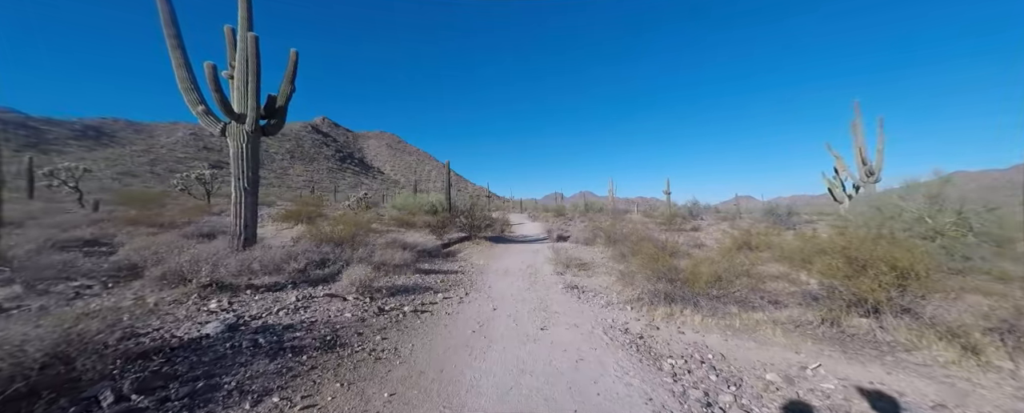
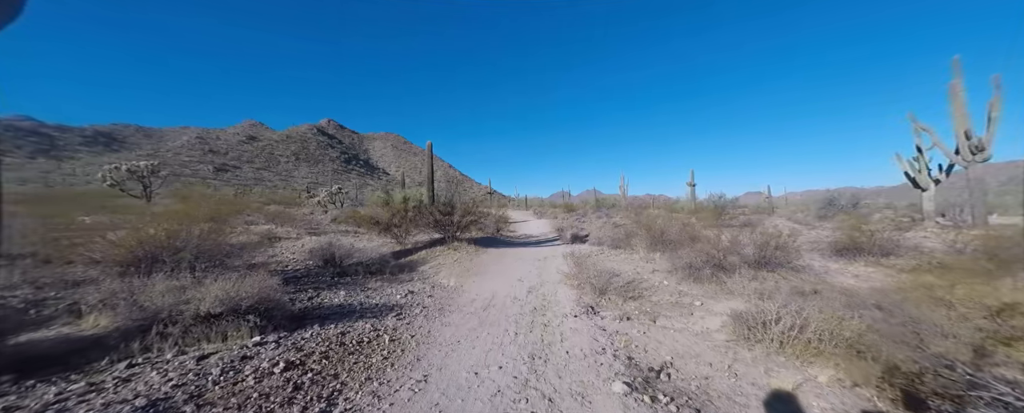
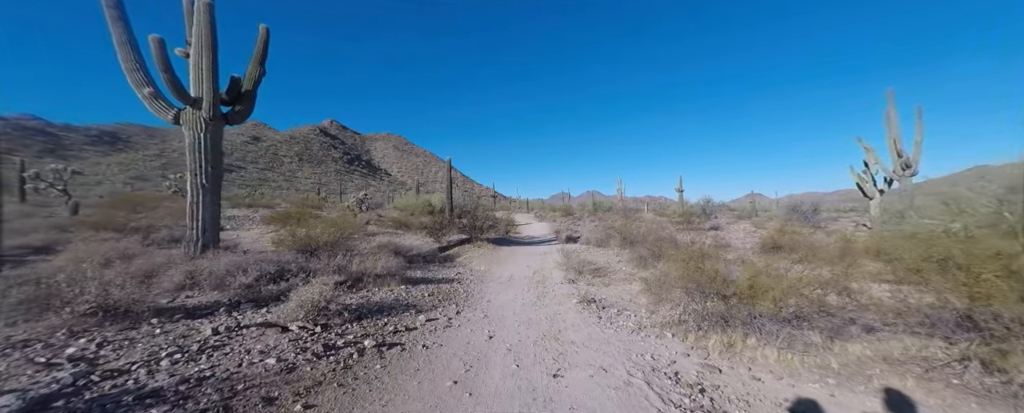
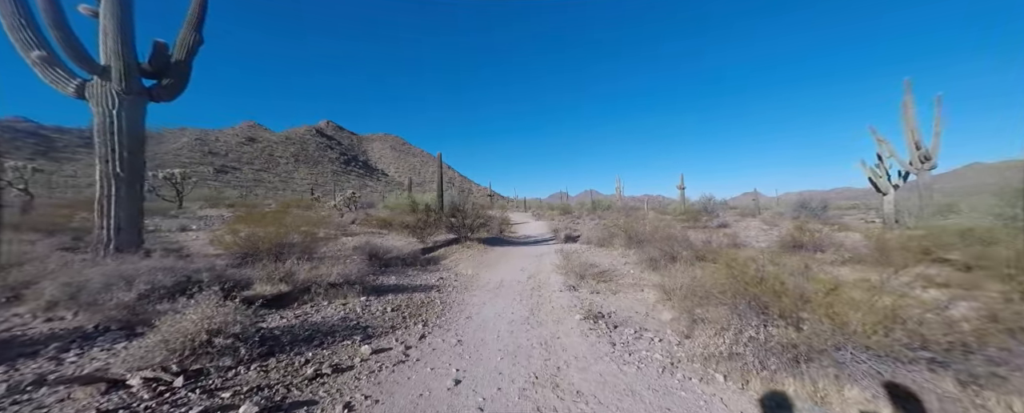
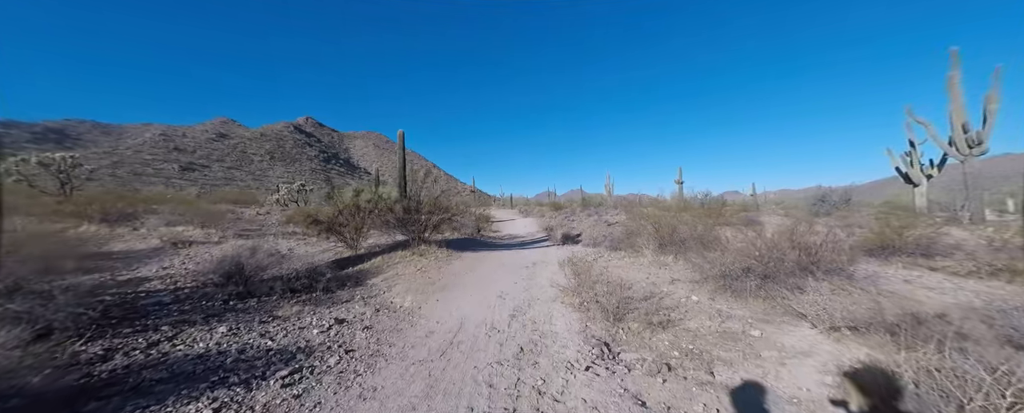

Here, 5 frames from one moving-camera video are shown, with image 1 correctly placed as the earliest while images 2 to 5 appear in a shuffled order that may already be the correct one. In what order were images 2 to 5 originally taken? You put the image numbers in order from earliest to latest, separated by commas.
3, 4, 2, 5
